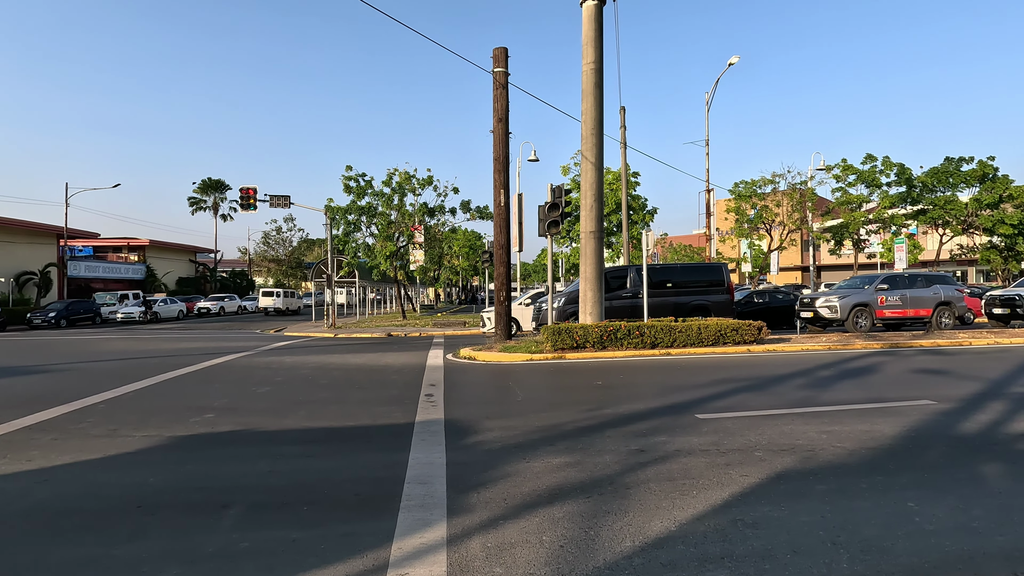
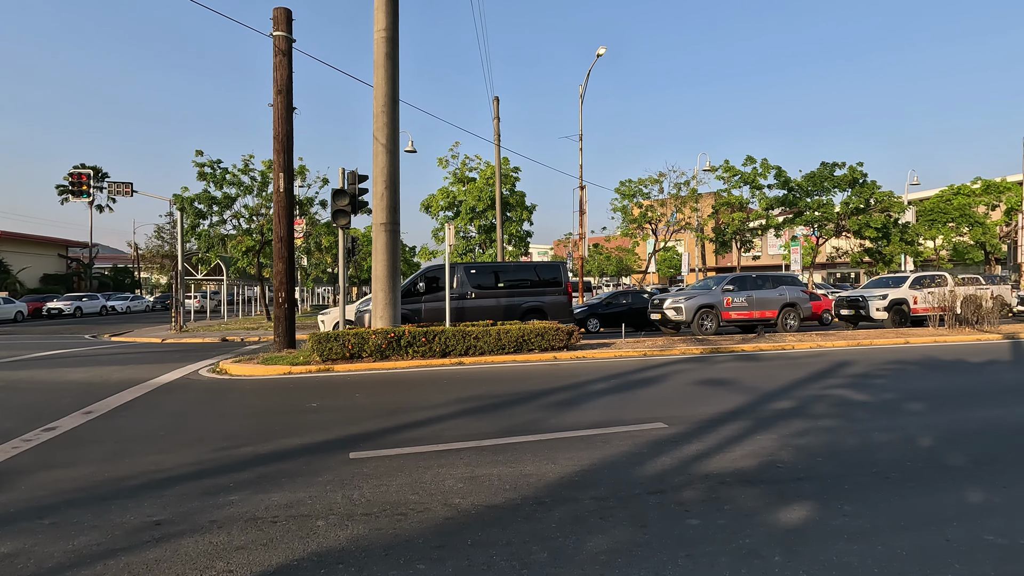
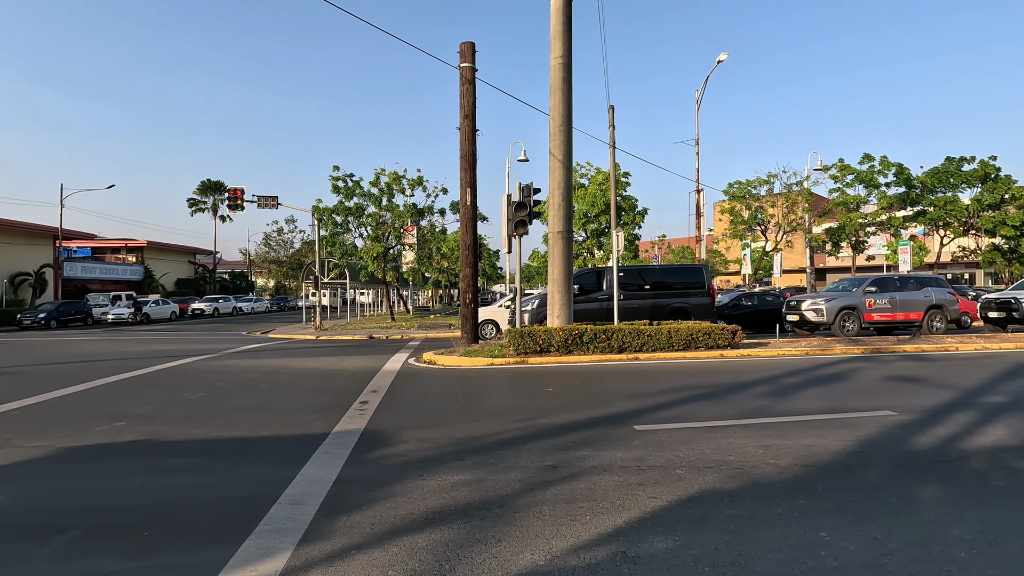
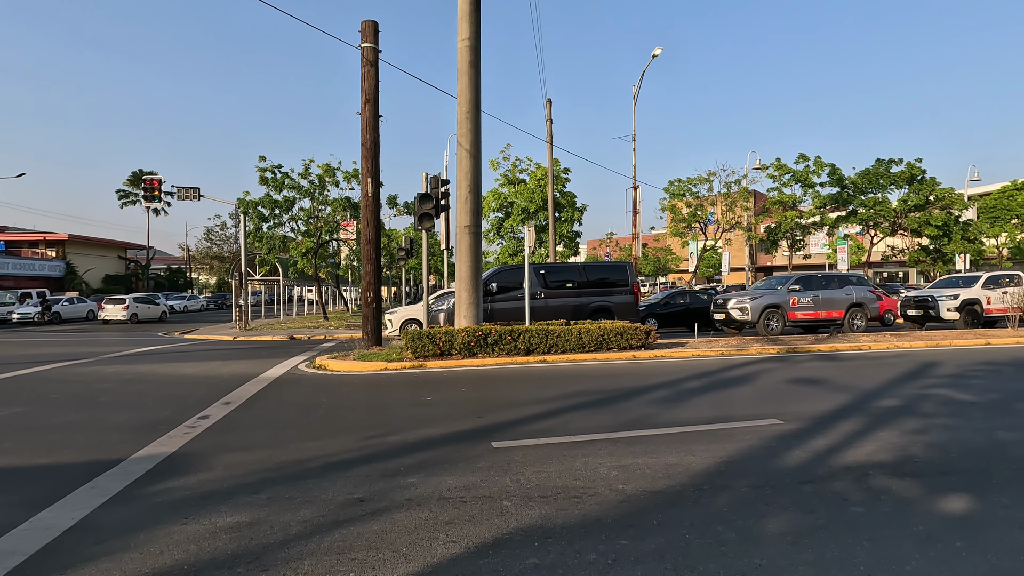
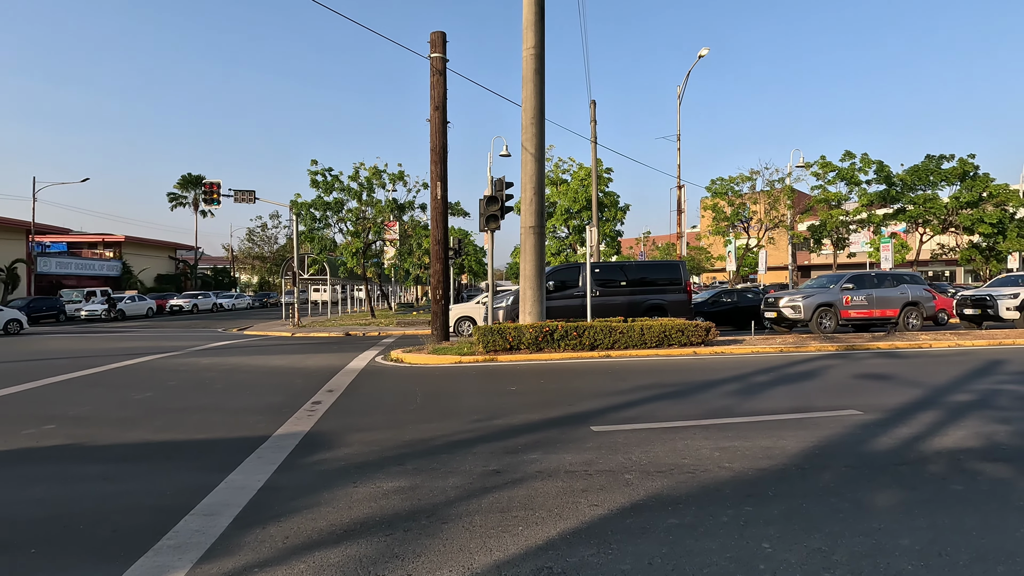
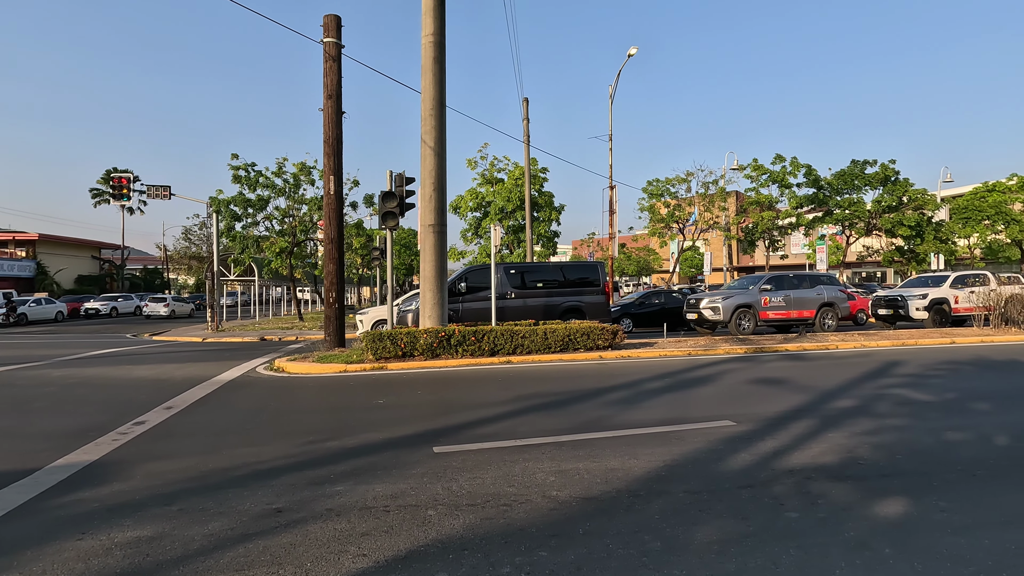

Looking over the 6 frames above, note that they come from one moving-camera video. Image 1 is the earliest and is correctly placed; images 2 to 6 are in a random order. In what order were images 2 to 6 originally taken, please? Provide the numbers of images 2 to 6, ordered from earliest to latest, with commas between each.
3, 5, 4, 6, 2
